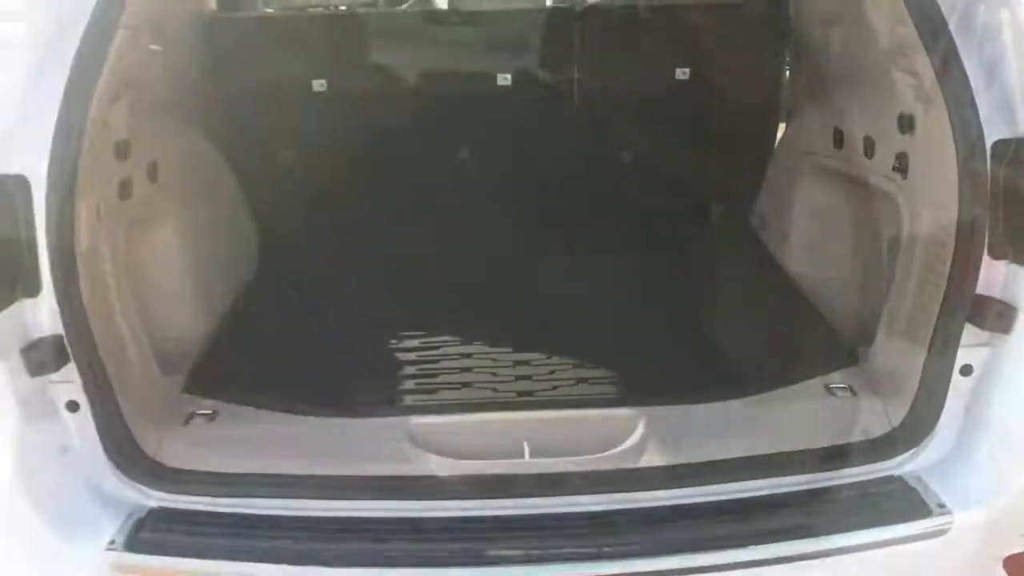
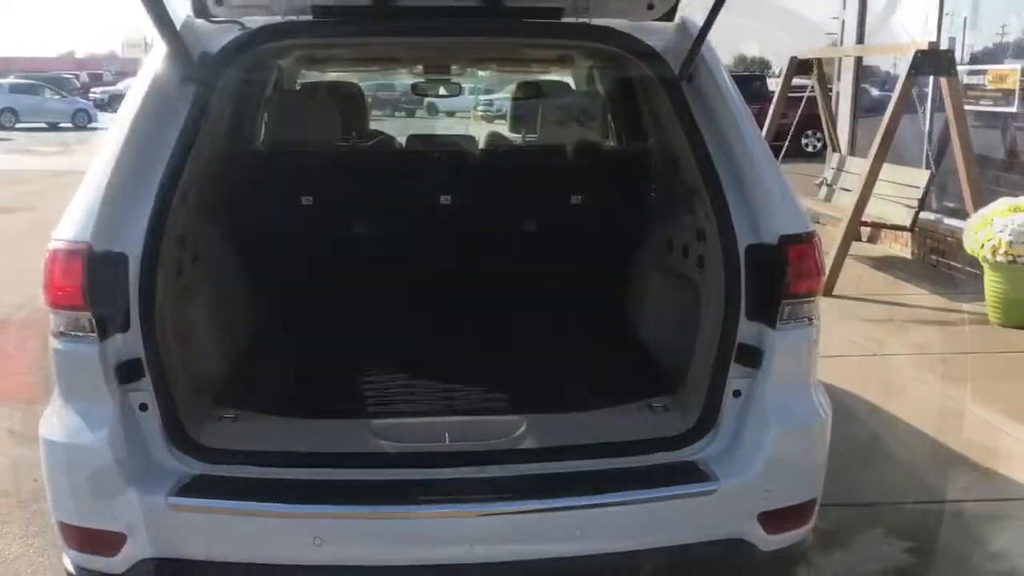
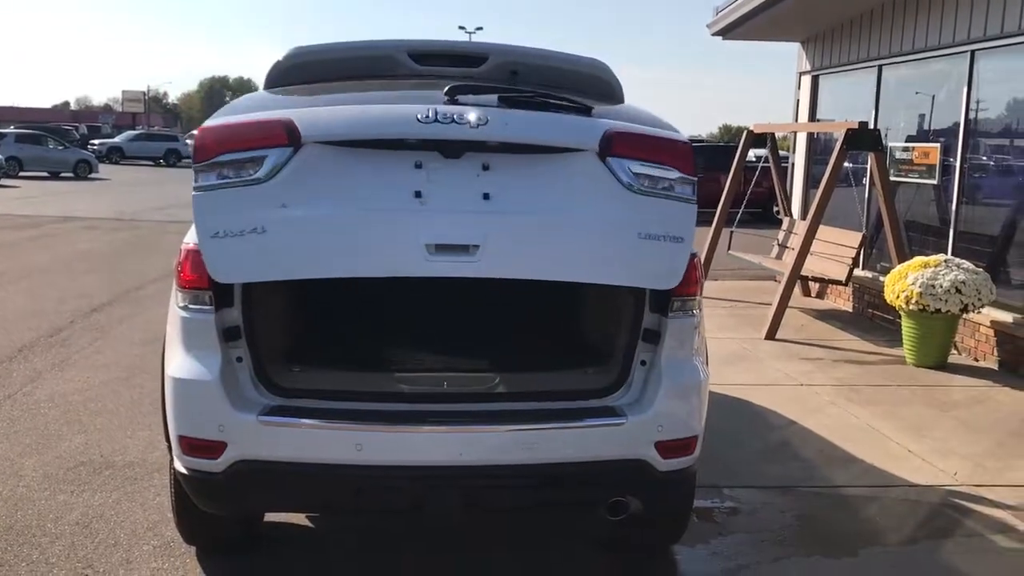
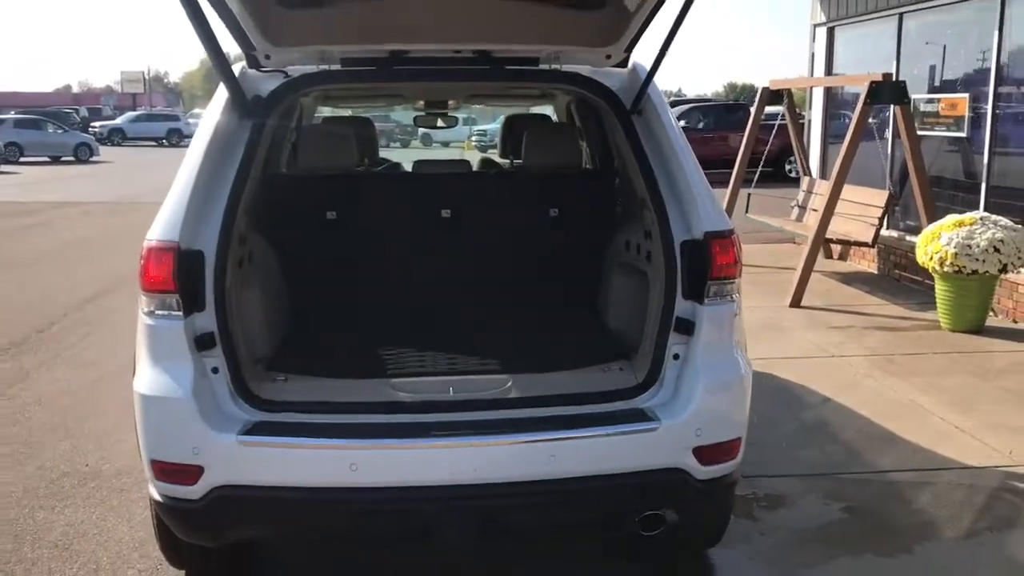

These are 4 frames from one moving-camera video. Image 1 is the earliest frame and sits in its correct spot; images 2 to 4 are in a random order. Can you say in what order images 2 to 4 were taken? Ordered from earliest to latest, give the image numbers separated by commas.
2, 4, 3
